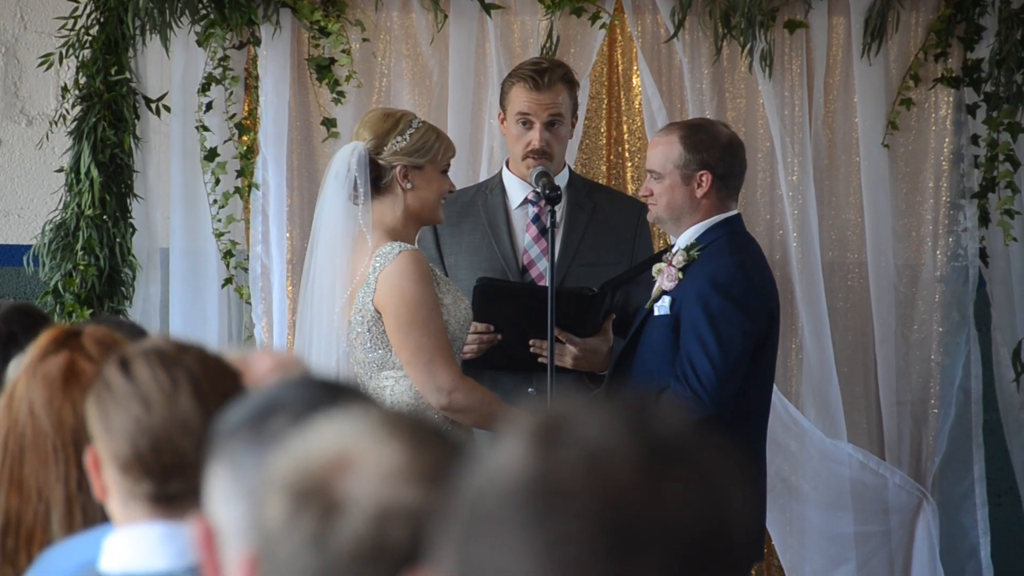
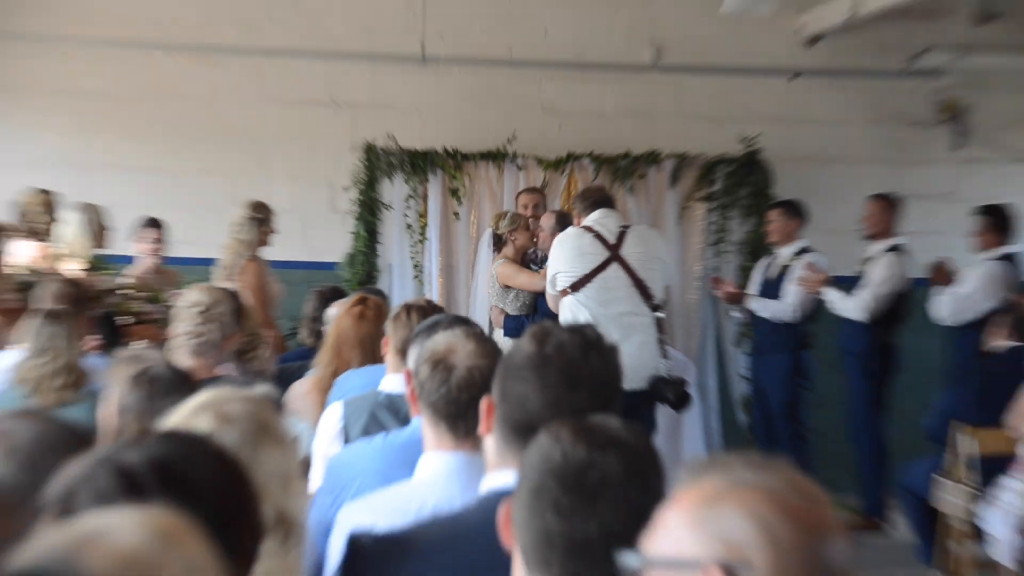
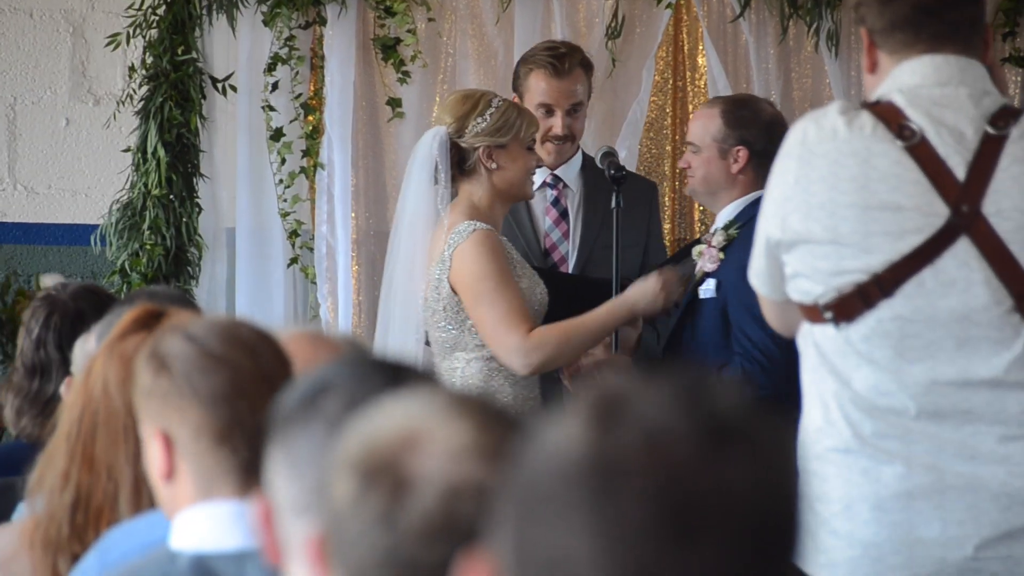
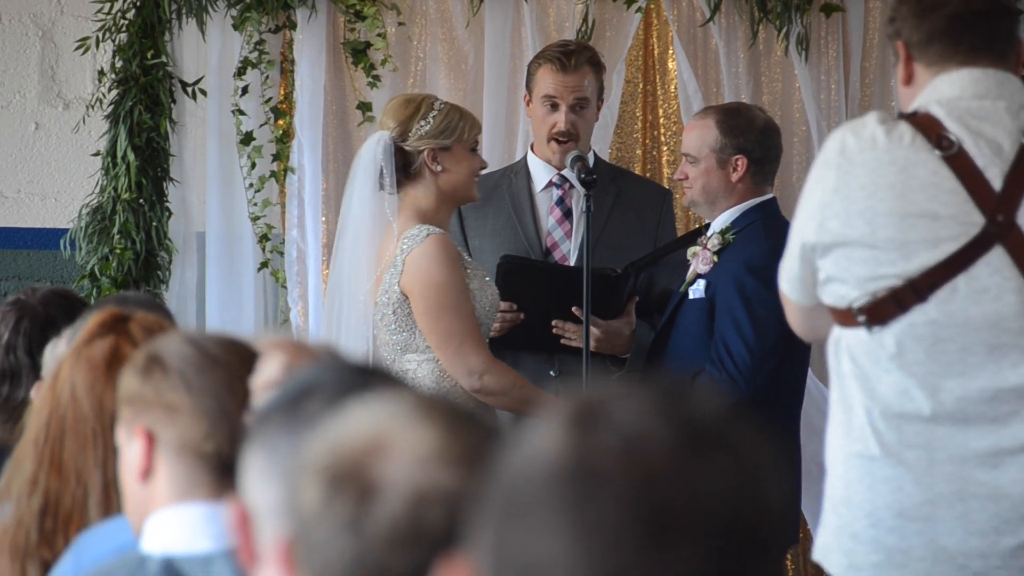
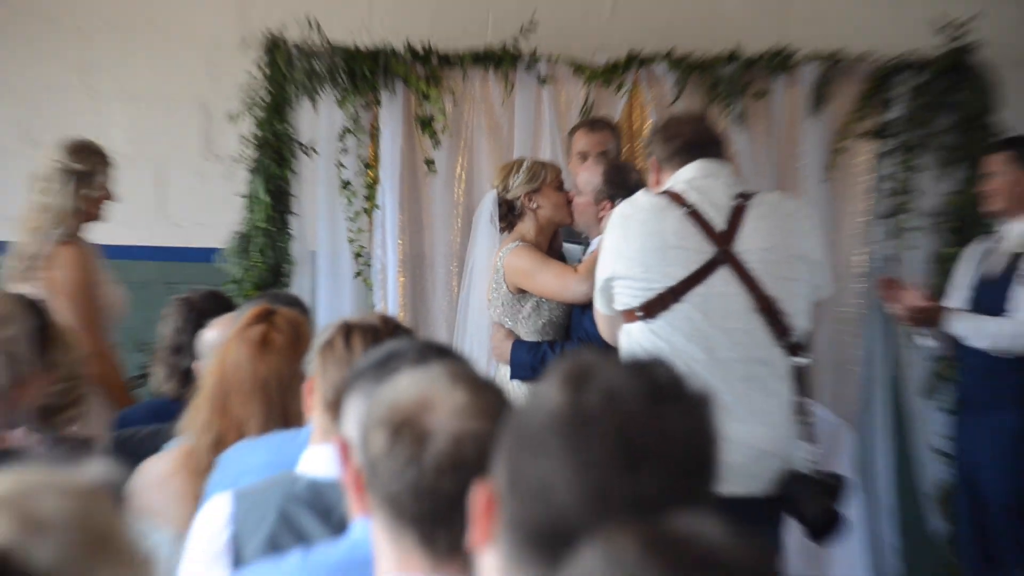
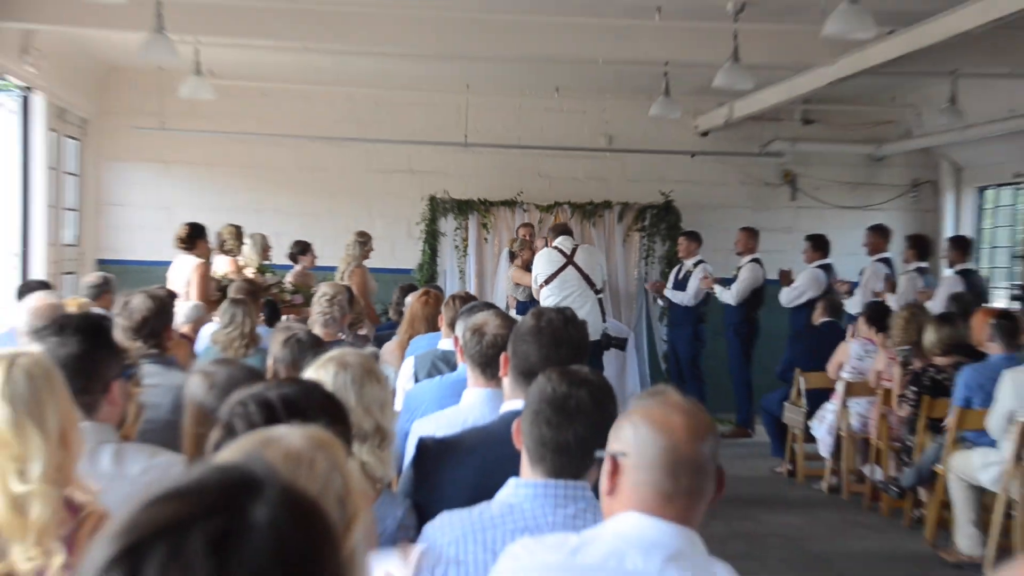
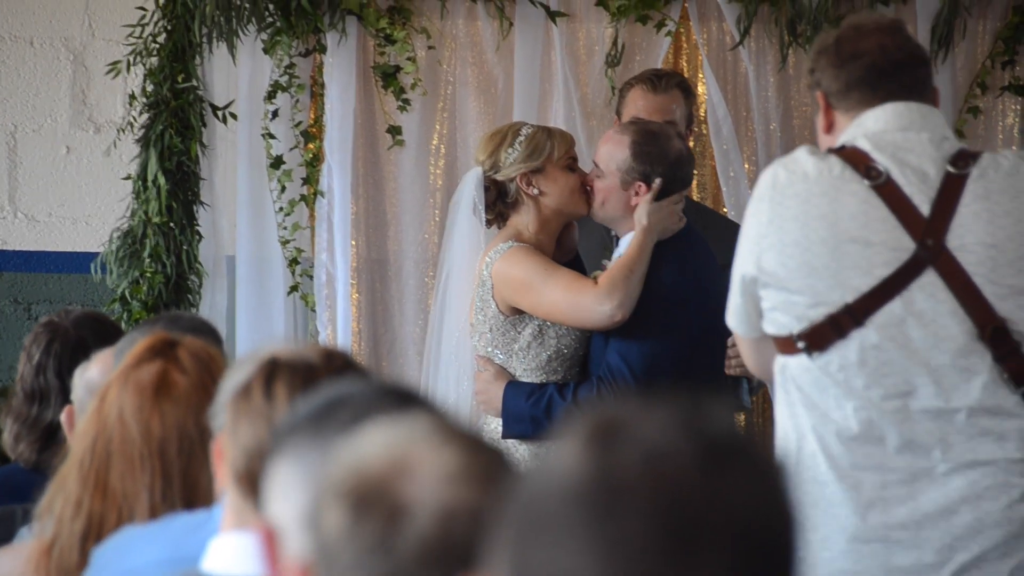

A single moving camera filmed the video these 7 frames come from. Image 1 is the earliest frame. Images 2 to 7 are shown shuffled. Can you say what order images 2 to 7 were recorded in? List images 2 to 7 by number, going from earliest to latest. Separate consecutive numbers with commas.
4, 3, 7, 5, 2, 6
